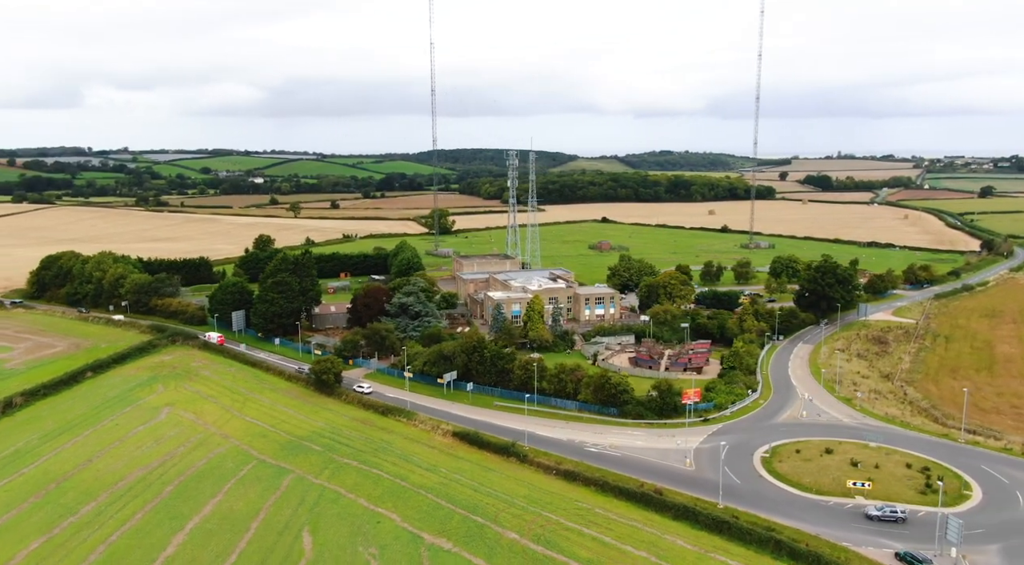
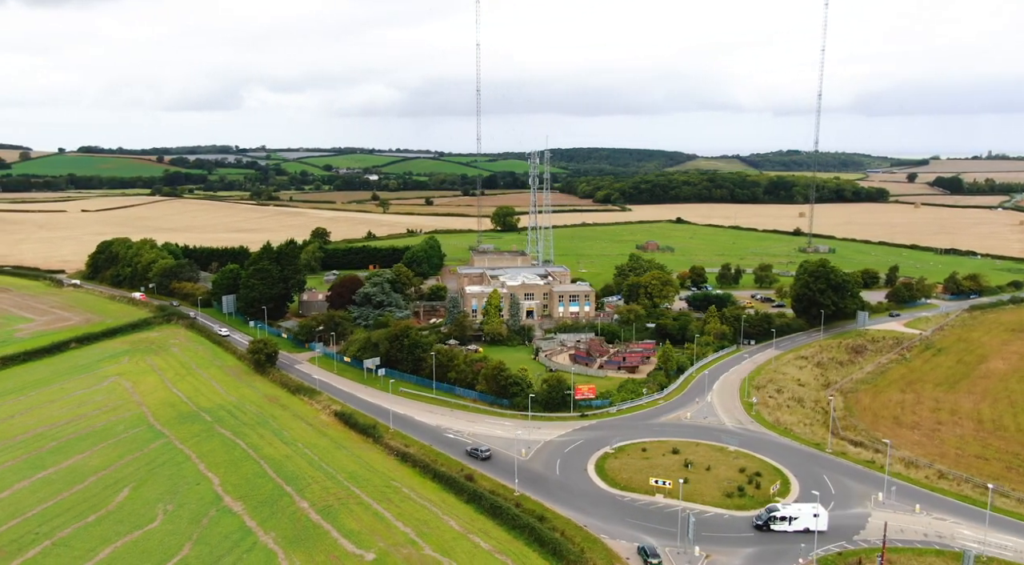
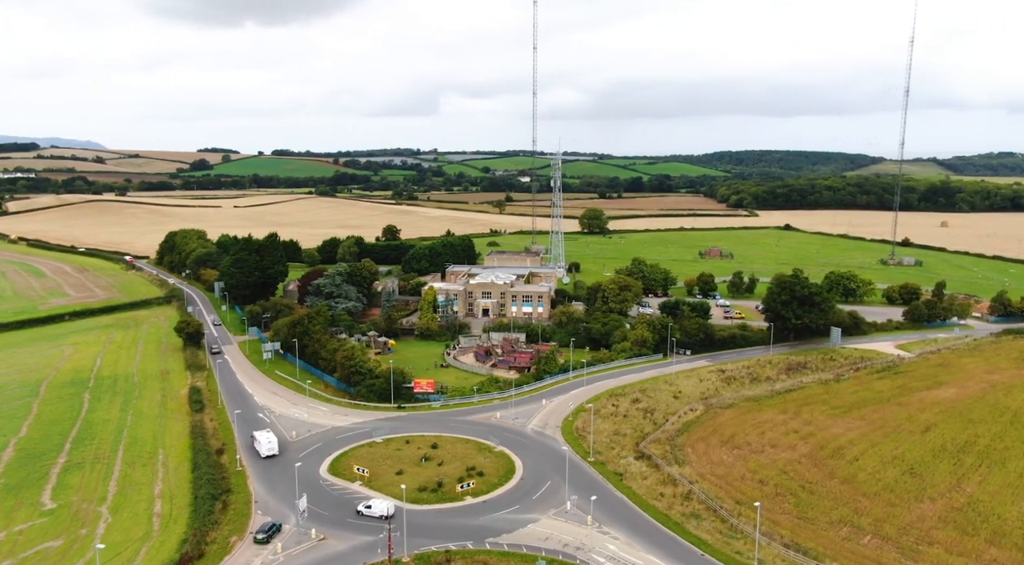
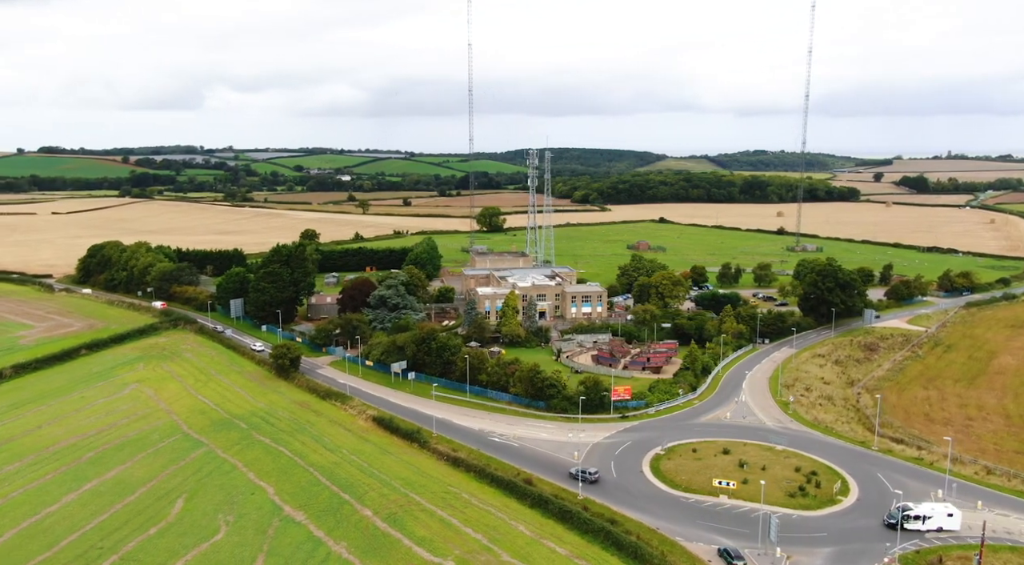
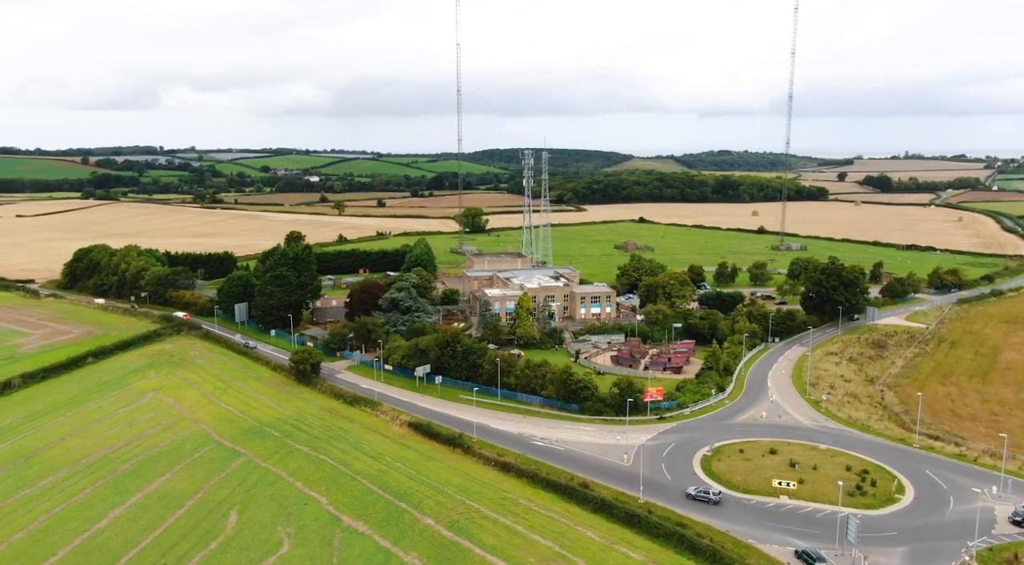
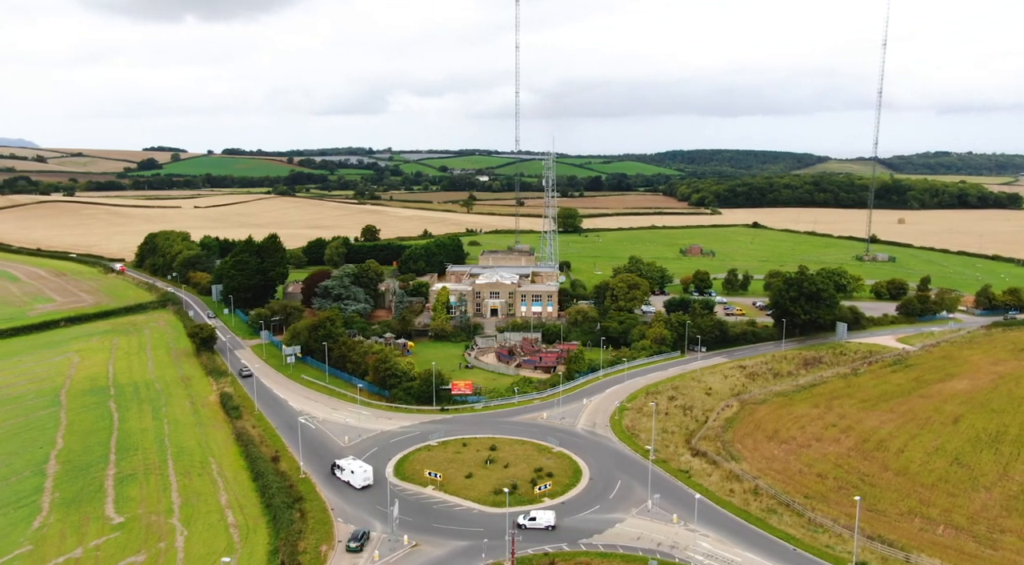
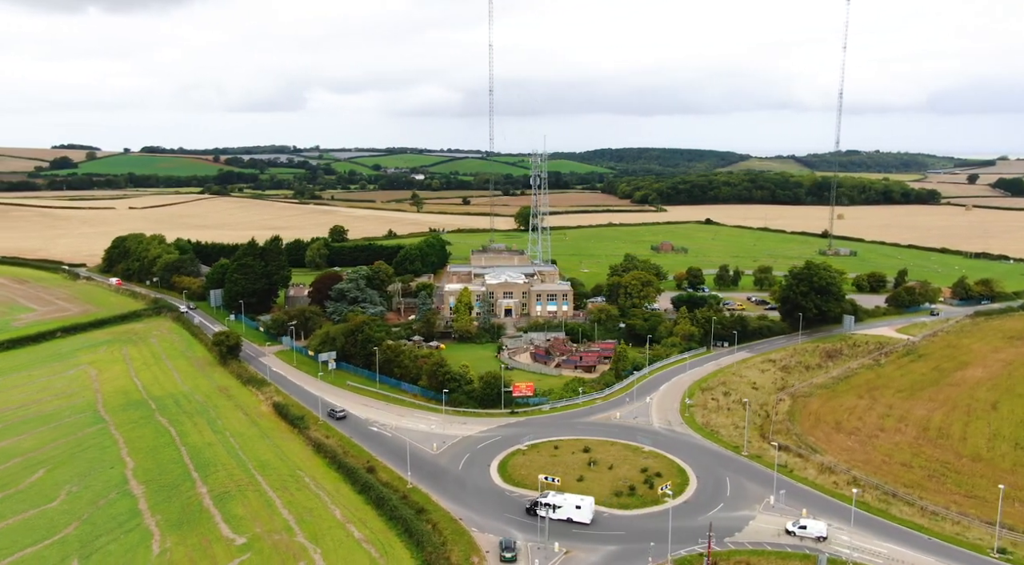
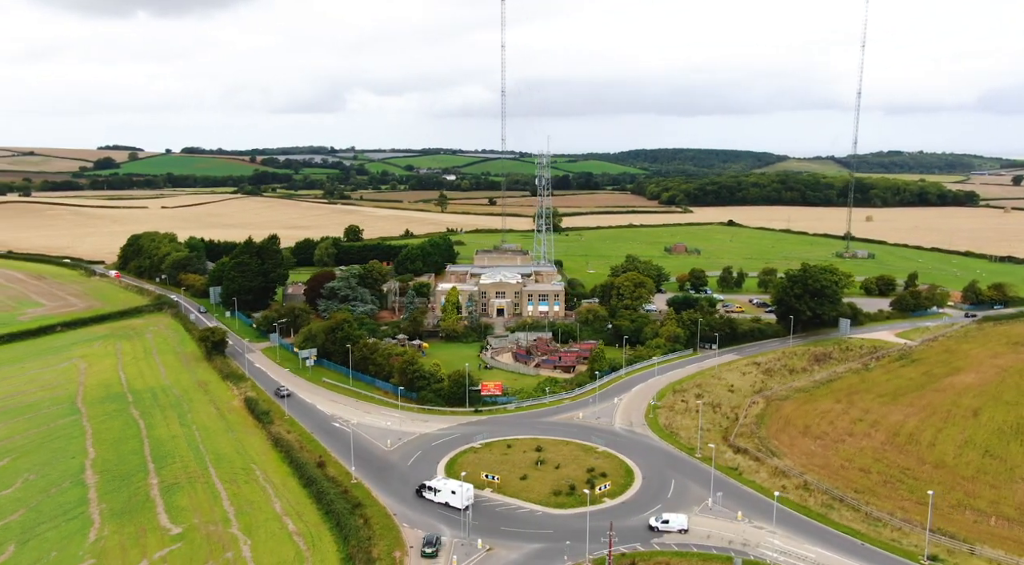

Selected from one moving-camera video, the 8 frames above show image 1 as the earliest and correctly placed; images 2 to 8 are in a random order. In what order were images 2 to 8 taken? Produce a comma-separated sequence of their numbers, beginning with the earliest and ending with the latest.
5, 4, 2, 7, 8, 6, 3
